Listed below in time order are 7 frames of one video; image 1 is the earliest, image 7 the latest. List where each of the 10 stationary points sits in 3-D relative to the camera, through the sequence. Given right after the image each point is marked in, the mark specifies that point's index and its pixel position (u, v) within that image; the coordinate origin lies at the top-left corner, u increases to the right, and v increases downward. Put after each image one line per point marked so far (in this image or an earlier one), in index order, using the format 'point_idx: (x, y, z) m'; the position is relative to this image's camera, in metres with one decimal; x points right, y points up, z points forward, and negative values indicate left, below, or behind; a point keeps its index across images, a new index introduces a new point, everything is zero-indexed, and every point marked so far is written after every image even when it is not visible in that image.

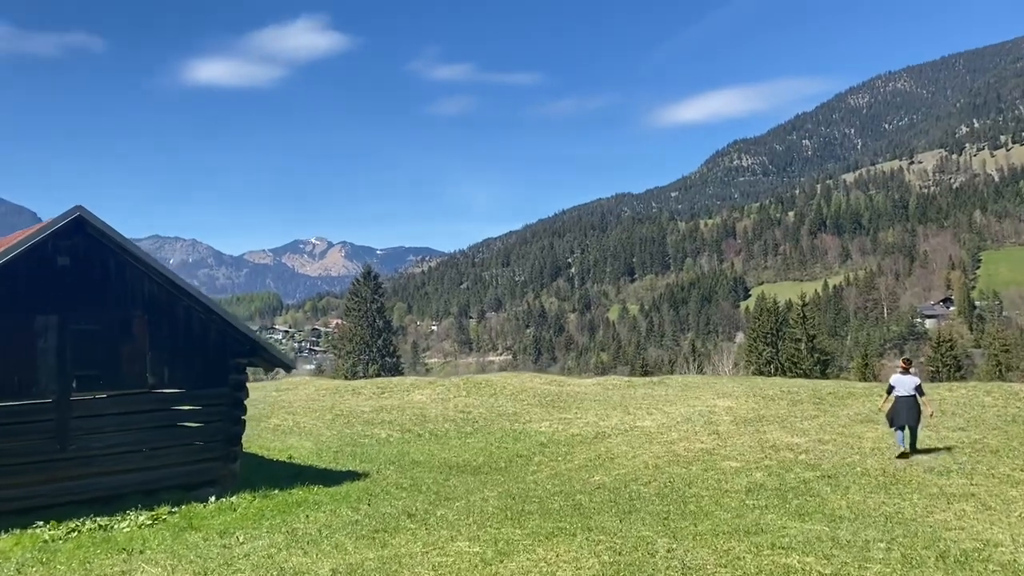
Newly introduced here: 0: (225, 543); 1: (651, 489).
0: (-5.1, -4.4, +13.0) m
1: (+3.1, -4.5, +16.8) m
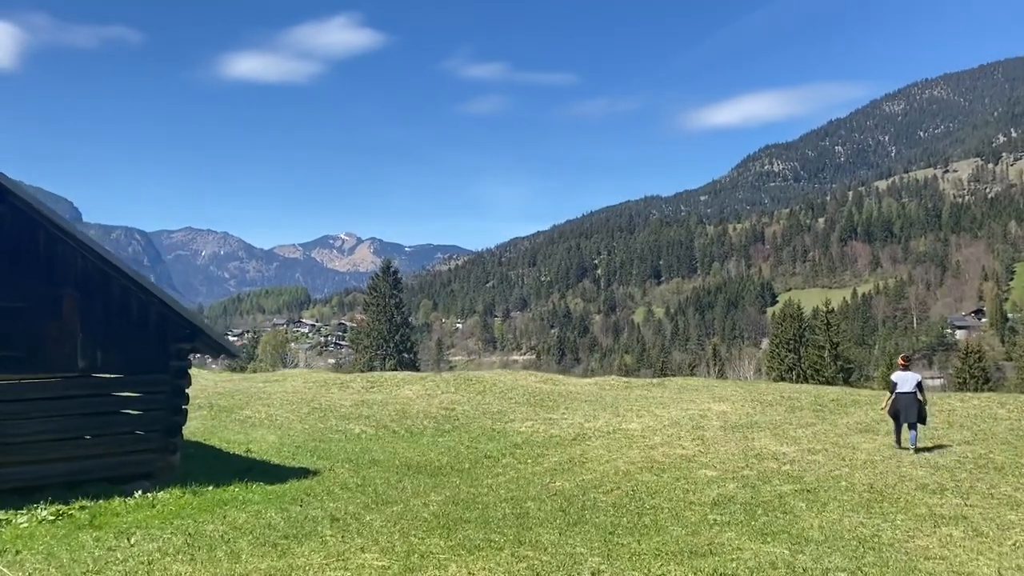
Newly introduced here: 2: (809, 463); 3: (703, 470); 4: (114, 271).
0: (-6.3, -4.0, +11.8) m
1: (+2.0, -4.3, +15.3) m
2: (+7.4, -4.4, +18.7) m
3: (+4.8, -4.5, +18.5) m
4: (-9.1, +0.4, +16.9) m
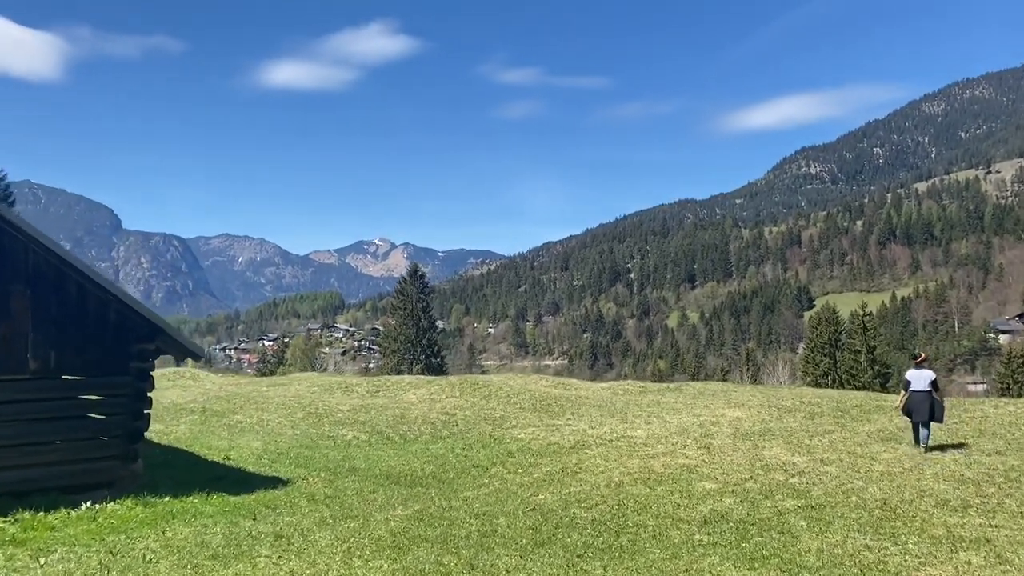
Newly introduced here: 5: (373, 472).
0: (-7.0, -3.9, +10.7) m
1: (+1.5, -4.2, +13.9) m
2: (+7.0, -4.3, +17.0) m
3: (+4.3, -4.4, +17.0) m
4: (-9.5, +0.4, +16.0) m
5: (-3.6, -4.8, +19.2) m
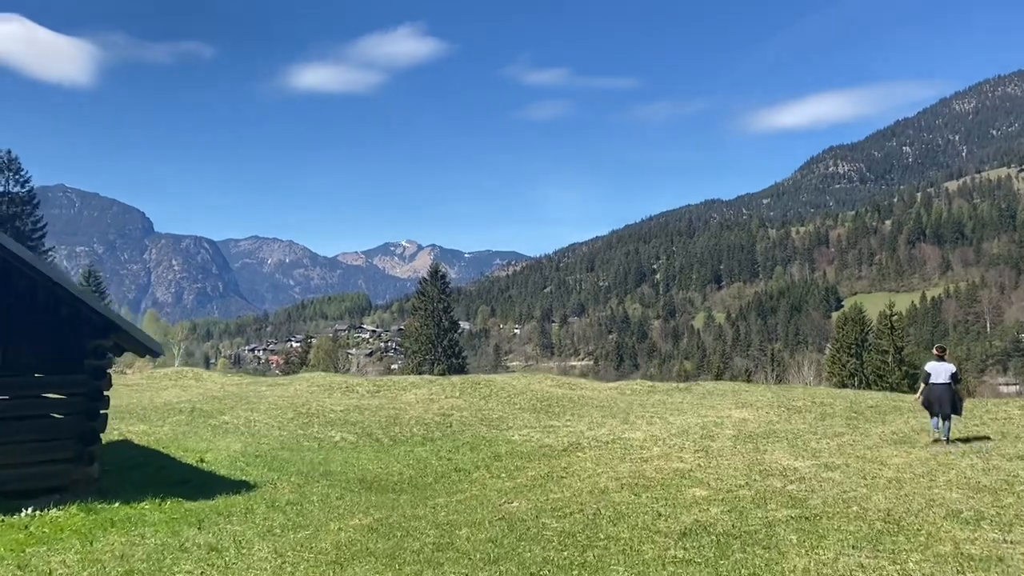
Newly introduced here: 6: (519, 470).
0: (-7.7, -3.8, +9.8) m
1: (+0.9, -4.0, +12.7) m
2: (+6.5, -4.1, +15.7) m
3: (+3.8, -4.2, +15.7) m
4: (-10.1, +0.6, +15.1) m
5: (-4.0, -4.6, +18.2) m
6: (+0.2, -4.7, +19.1) m
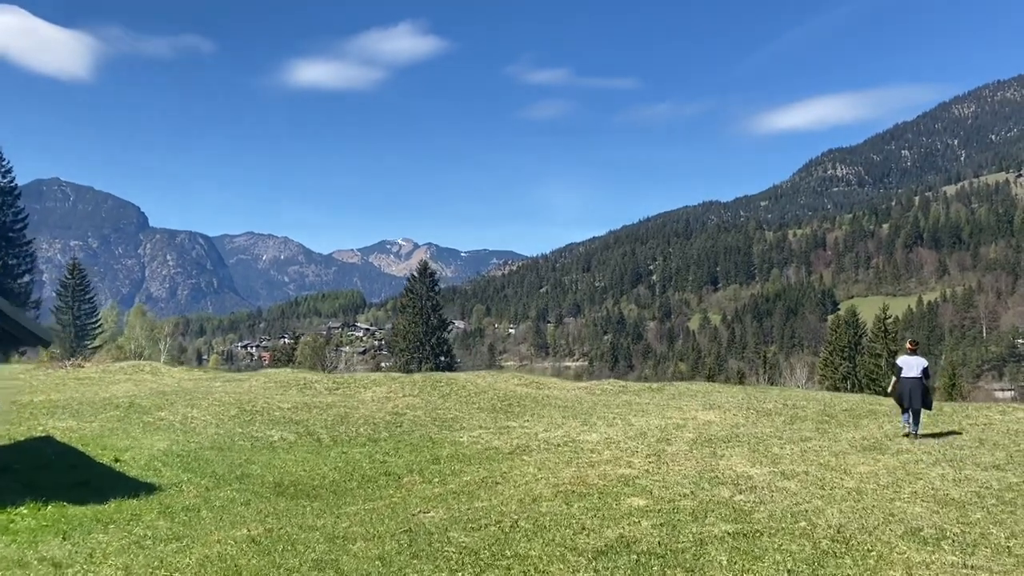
0: (-9.1, -3.4, +8.3) m
1: (-0.6, -3.8, +11.3) m
2: (+5.0, -3.9, +14.3) m
3: (+2.3, -4.0, +14.3) m
4: (-11.5, +0.9, +13.6) m
5: (-5.6, -4.3, +16.7) m
6: (-1.3, -4.4, +17.7) m
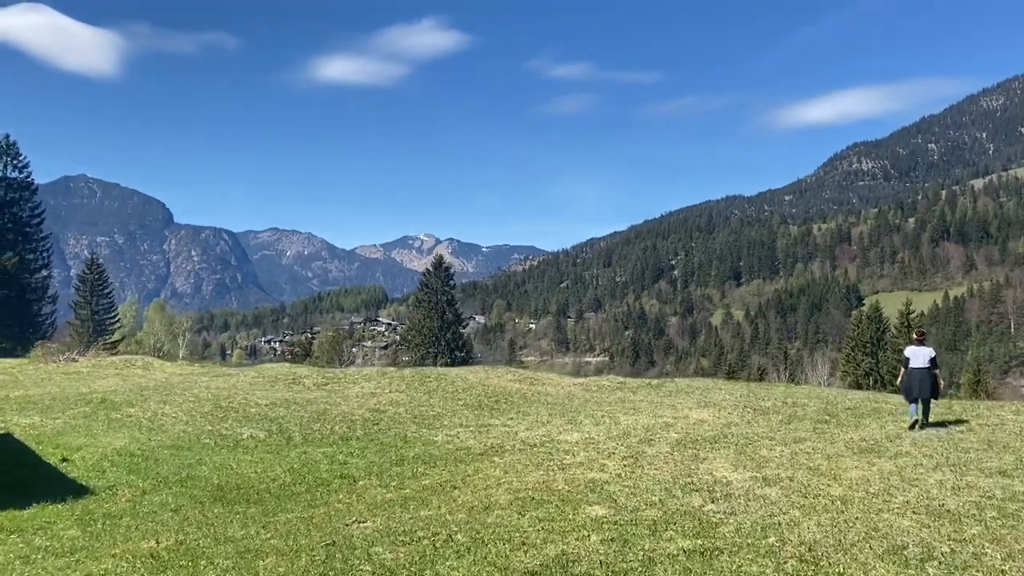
0: (-10.2, -3.3, +7.3) m
1: (-1.6, -3.6, +10.1) m
2: (+4.1, -3.7, +13.0) m
3: (+1.4, -3.8, +13.0) m
4: (-12.4, +1.1, +12.7) m
5: (-6.4, -4.1, +15.7) m
6: (-2.1, -4.2, +16.5) m
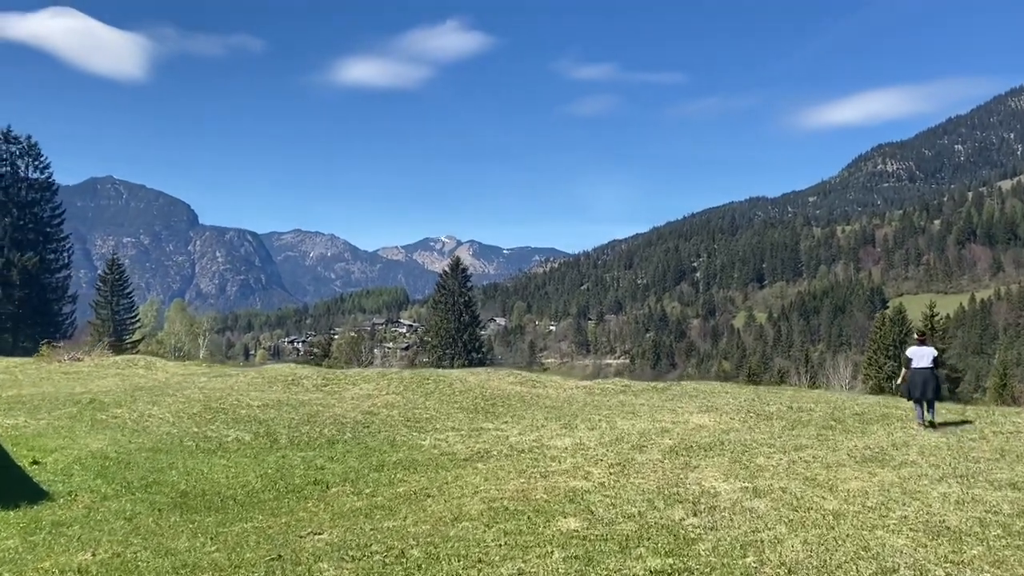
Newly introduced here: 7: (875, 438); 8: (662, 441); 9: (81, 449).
0: (-10.8, -3.2, +6.8) m
1: (-2.2, -3.6, +9.4) m
2: (+3.6, -3.7, +12.1) m
3: (+0.9, -3.8, +12.2) m
4: (-12.9, +1.2, +12.3) m
5: (-6.8, -4.0, +15.1) m
6: (-2.6, -4.2, +15.8) m
7: (+9.3, -3.9, +19.2) m
8: (+4.0, -4.0, +19.5) m
9: (-11.2, -4.1, +19.3) m
